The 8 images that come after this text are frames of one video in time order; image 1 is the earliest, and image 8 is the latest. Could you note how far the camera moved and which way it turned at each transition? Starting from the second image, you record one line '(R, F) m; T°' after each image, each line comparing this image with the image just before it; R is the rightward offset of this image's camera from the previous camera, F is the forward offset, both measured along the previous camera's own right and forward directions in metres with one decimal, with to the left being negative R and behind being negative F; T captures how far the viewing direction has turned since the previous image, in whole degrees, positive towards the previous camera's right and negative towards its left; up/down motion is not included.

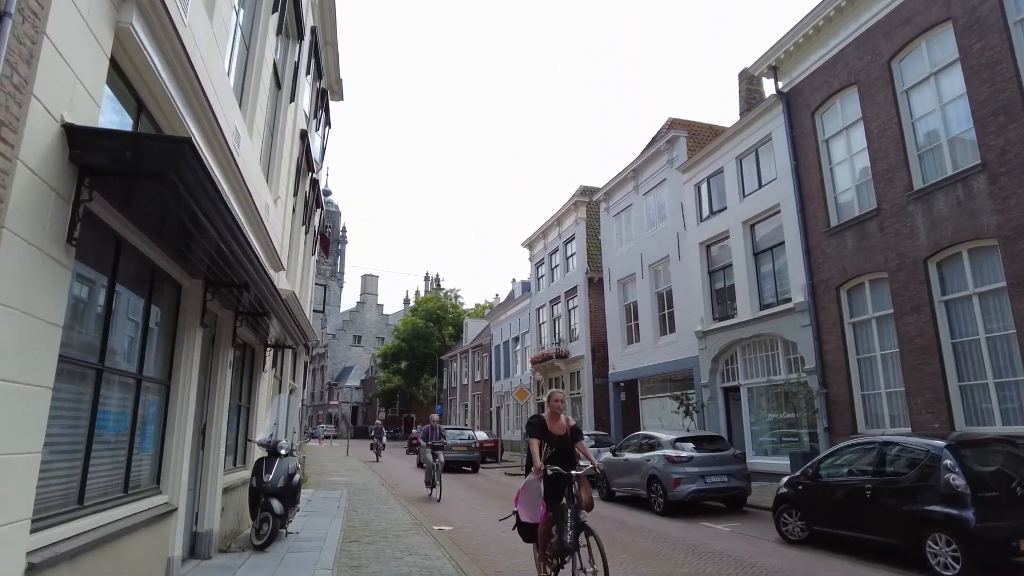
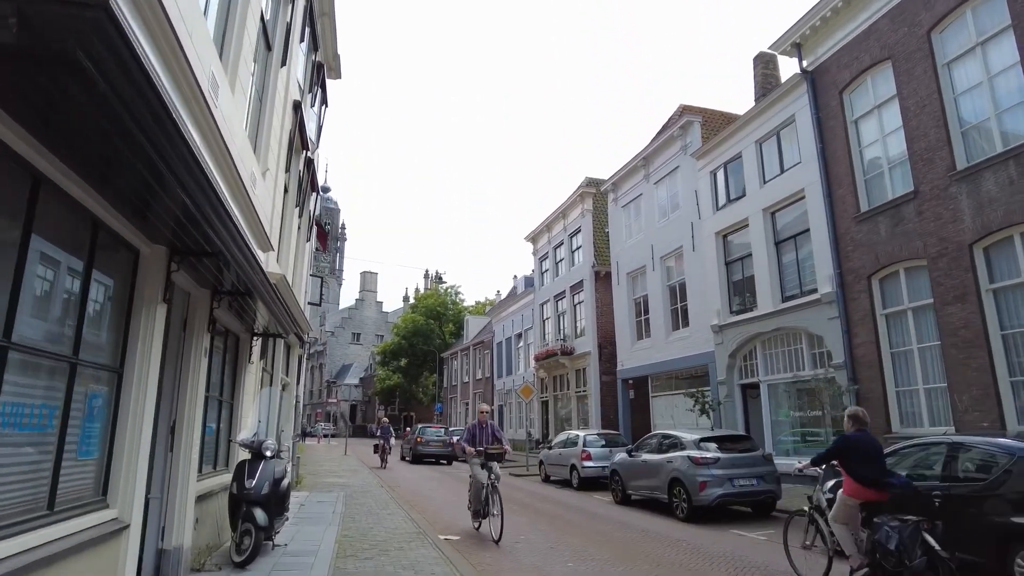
(-0.2, +0.9) m; 0°
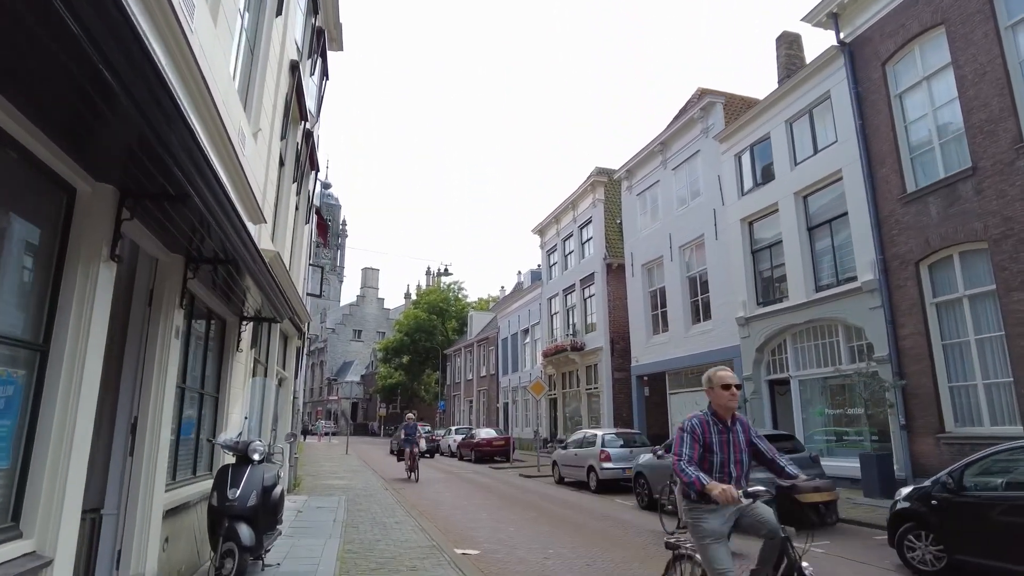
(-0.3, +1.0) m; 0°
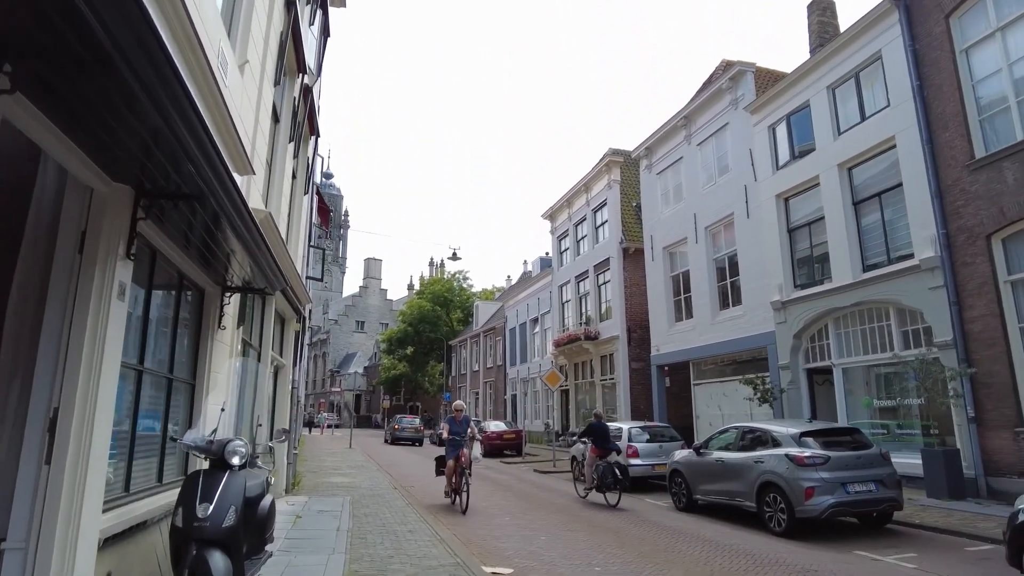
(-0.3, +1.2) m; 0°
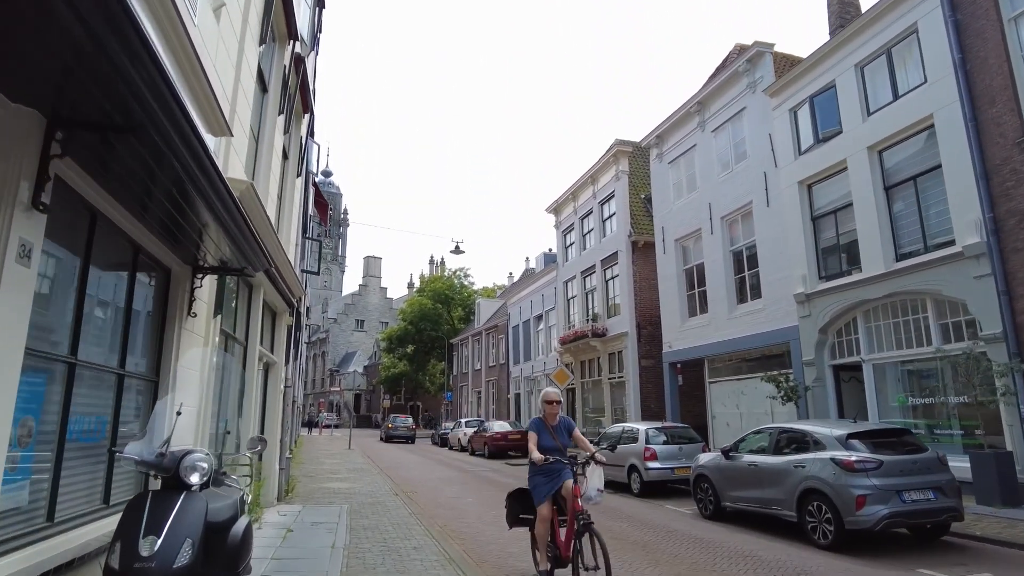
(-0.2, +0.9) m; 0°
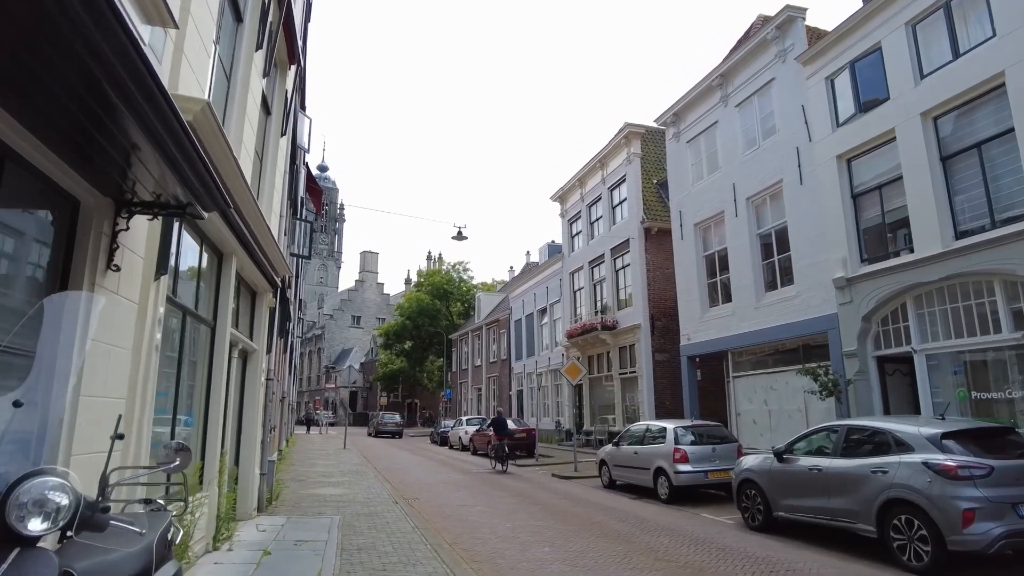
(-0.3, +1.3) m; 0°
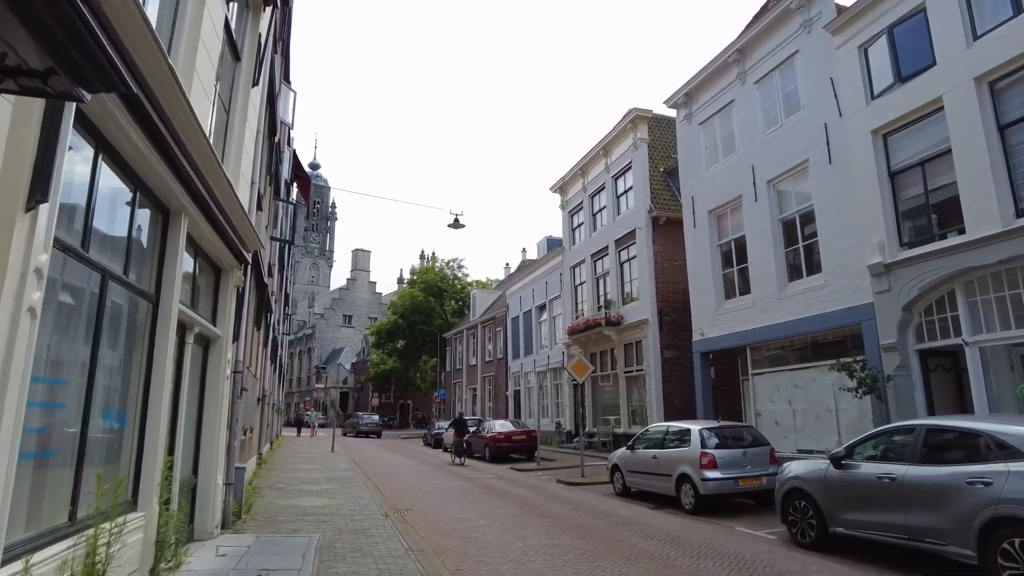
(-0.2, +1.3) m; +1°
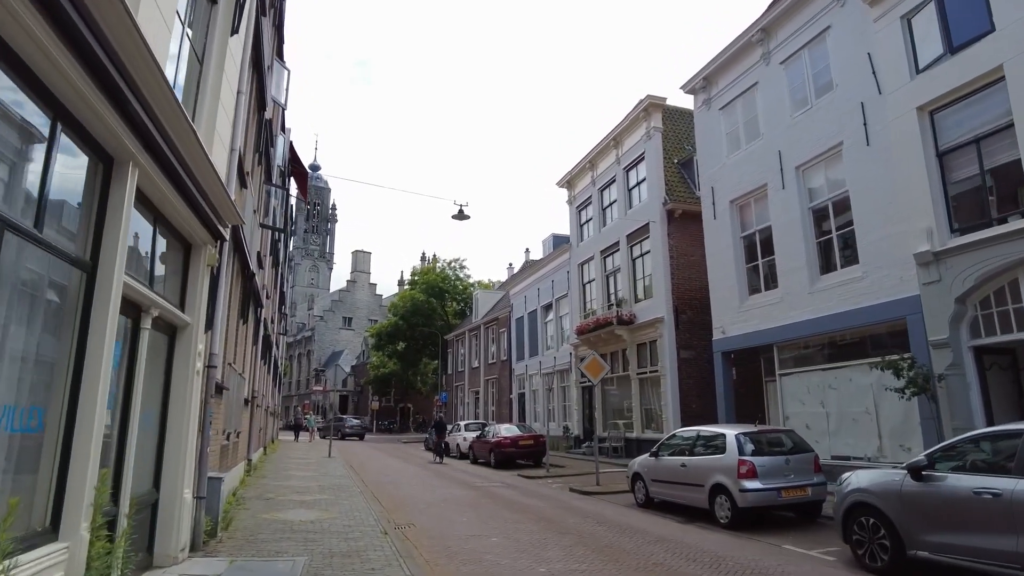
(-0.2, +1.1) m; 0°
